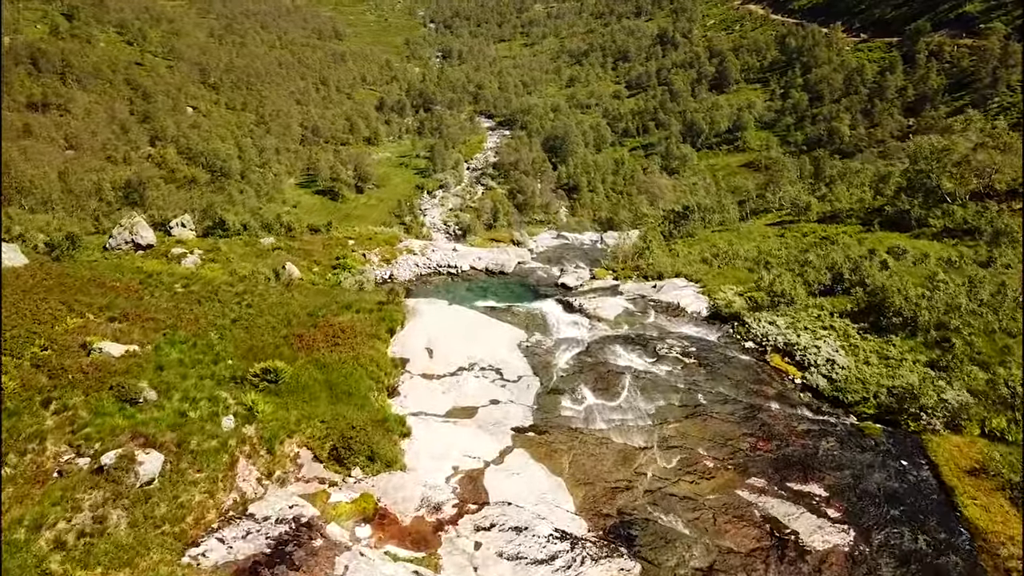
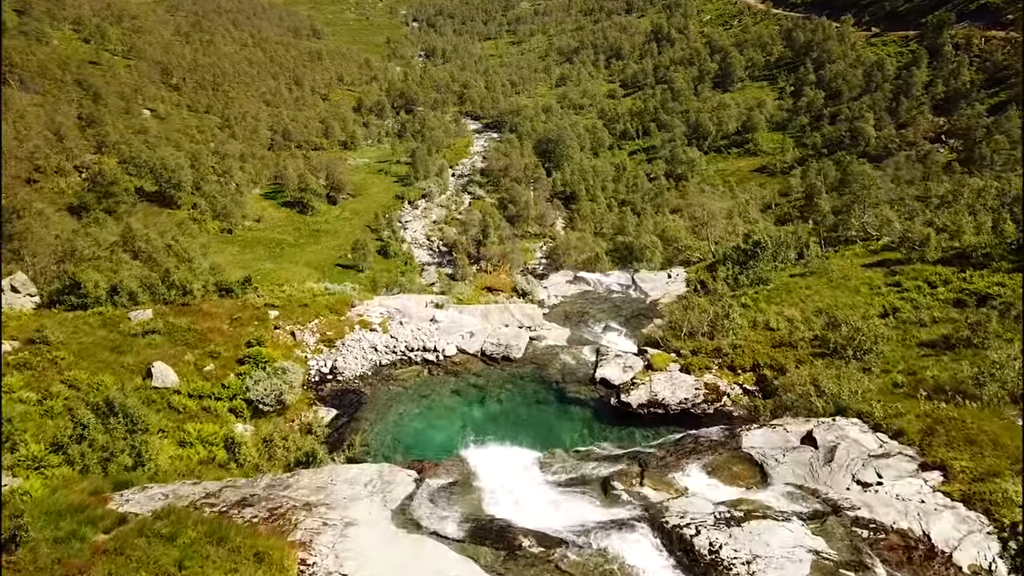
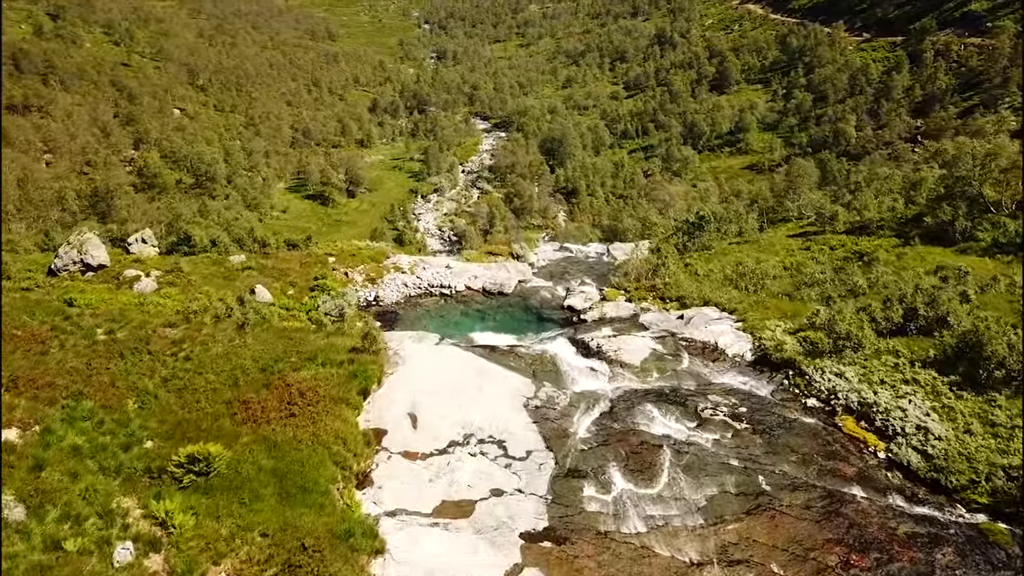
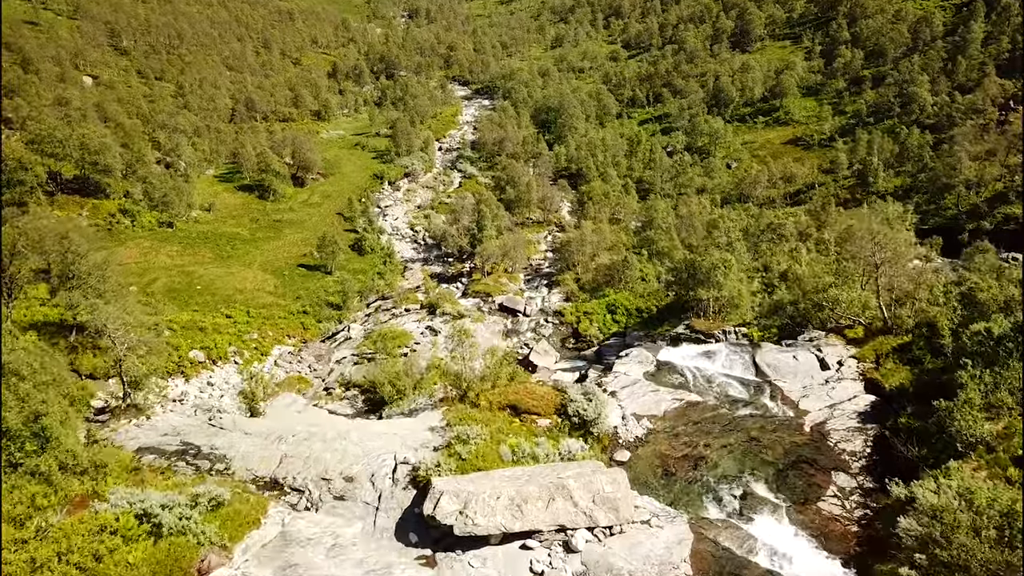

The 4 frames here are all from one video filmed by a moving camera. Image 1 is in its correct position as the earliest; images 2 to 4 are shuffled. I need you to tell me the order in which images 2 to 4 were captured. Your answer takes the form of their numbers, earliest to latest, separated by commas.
3, 2, 4
